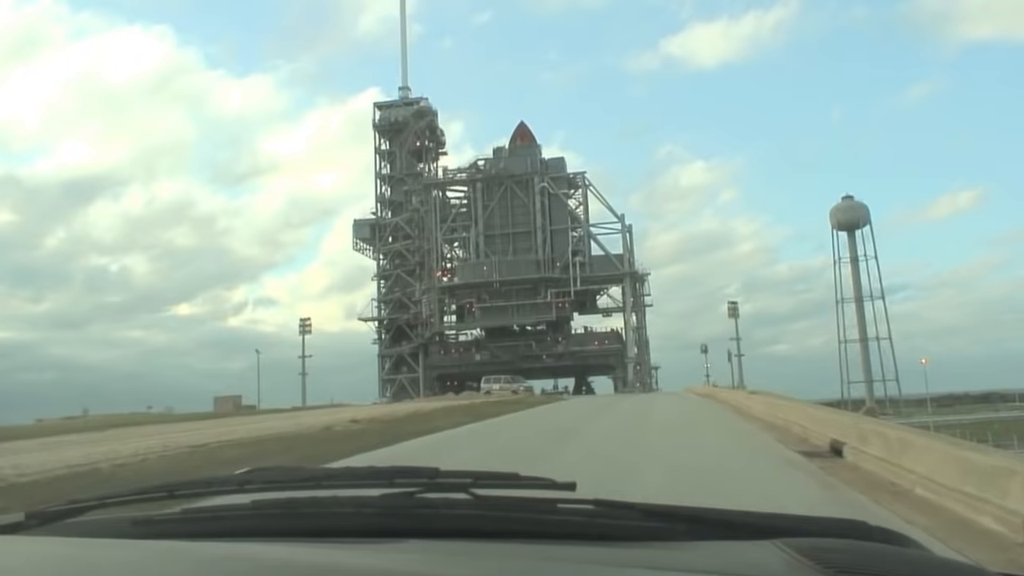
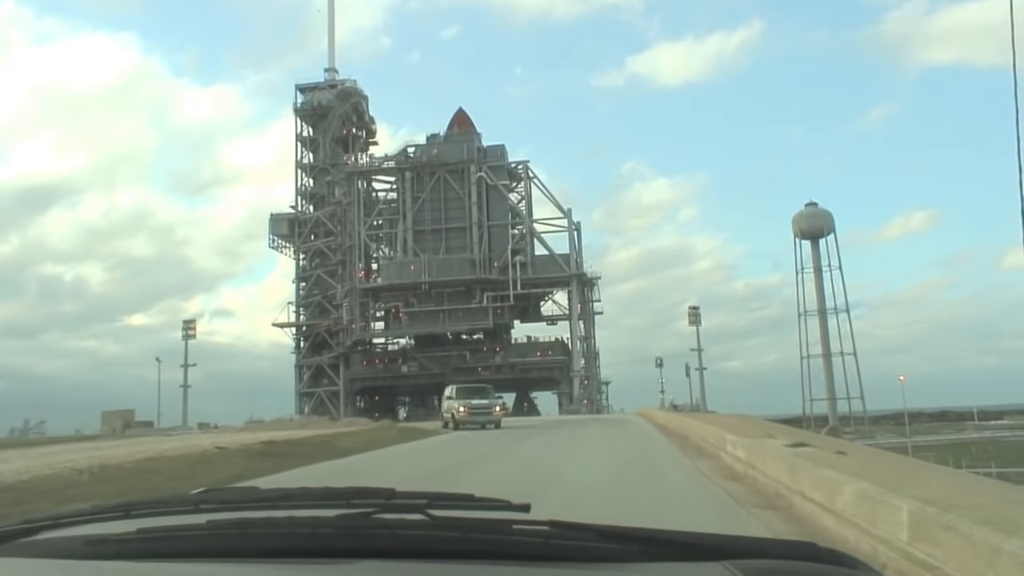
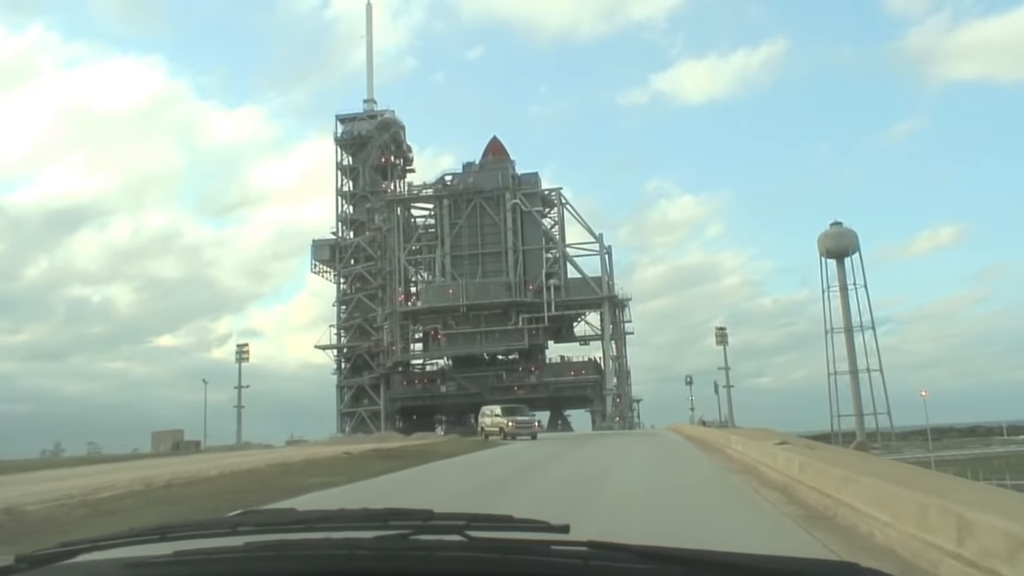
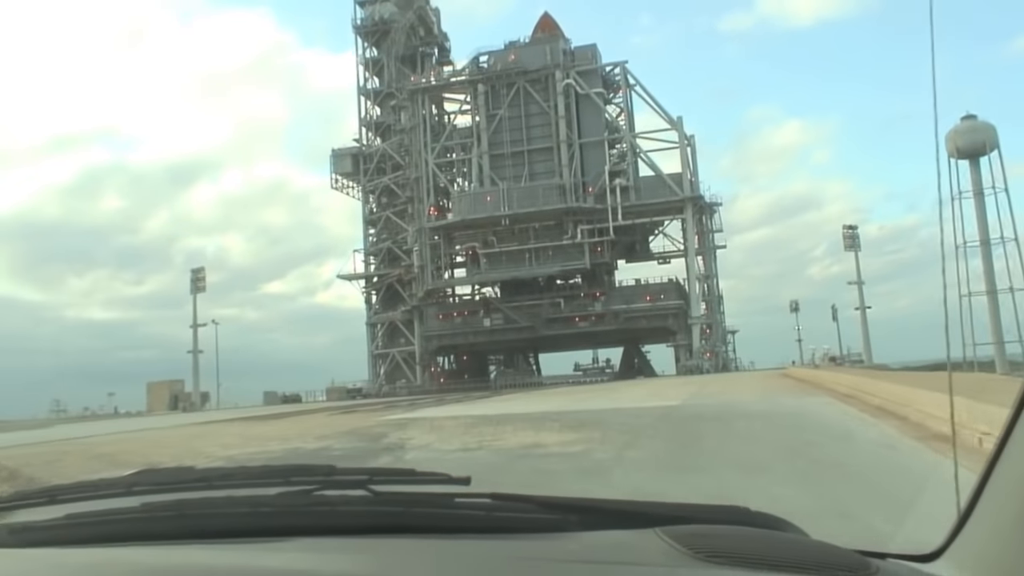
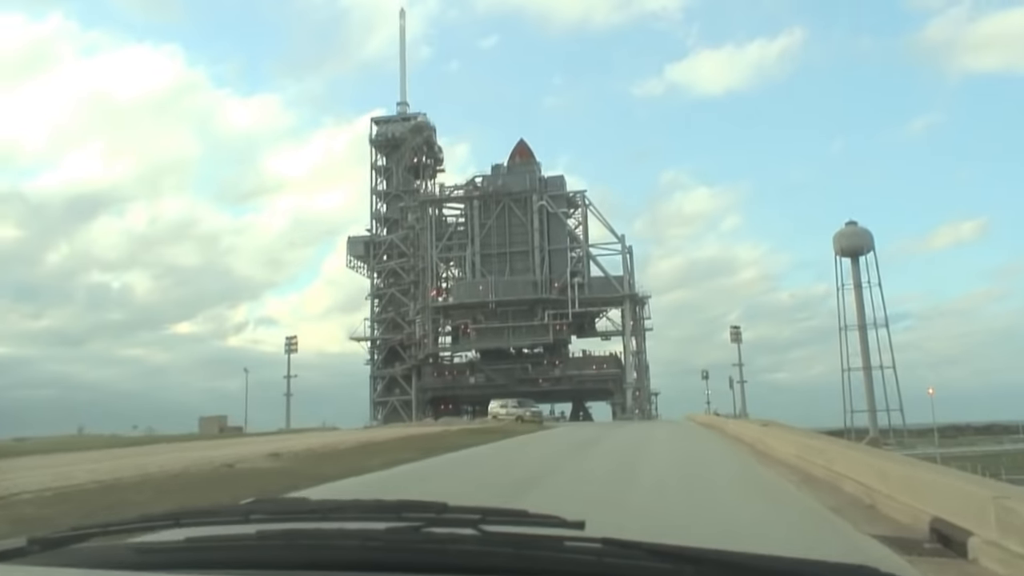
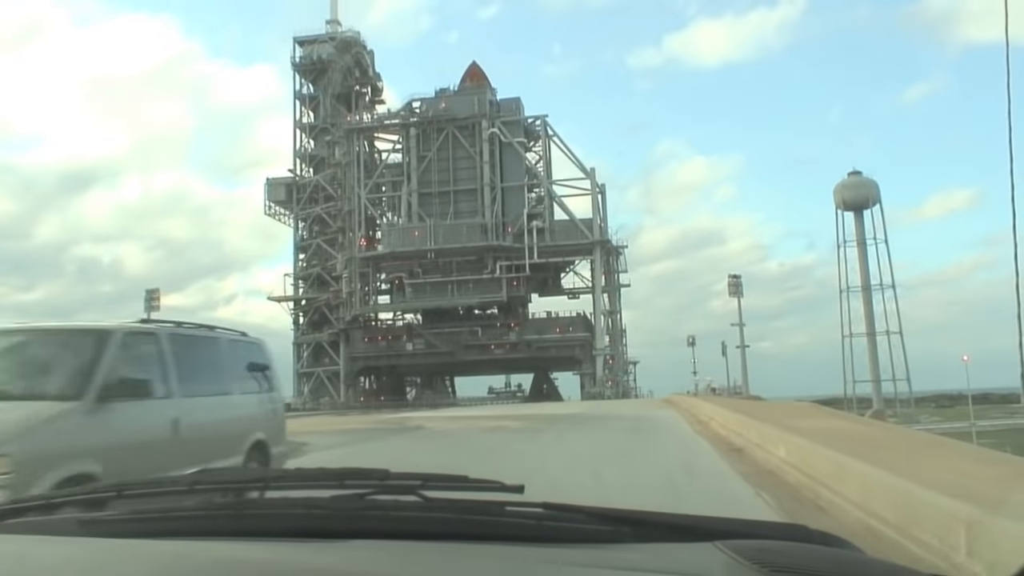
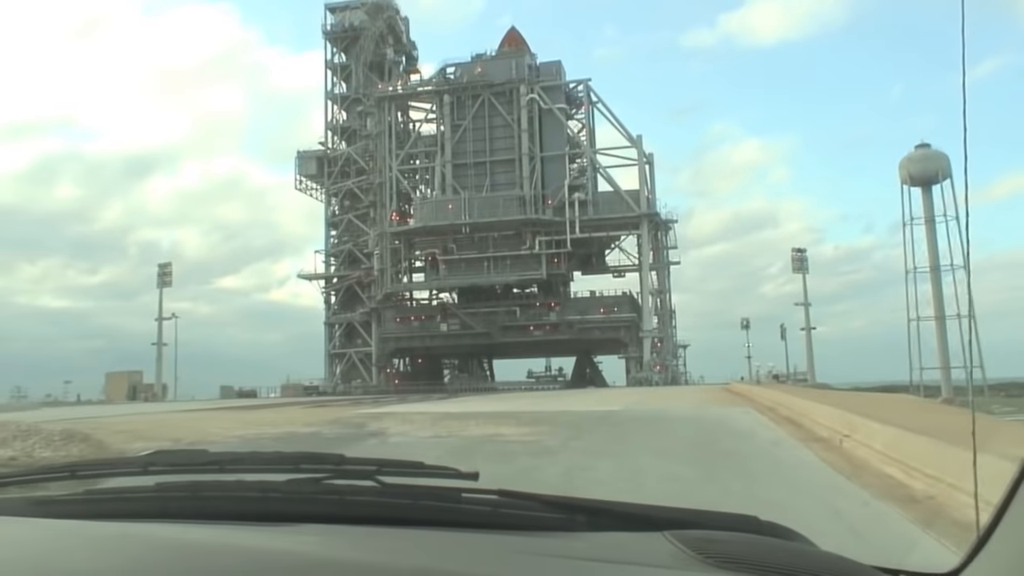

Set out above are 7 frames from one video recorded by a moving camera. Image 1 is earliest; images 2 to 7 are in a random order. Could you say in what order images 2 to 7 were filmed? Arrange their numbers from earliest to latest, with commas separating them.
5, 3, 2, 6, 7, 4
